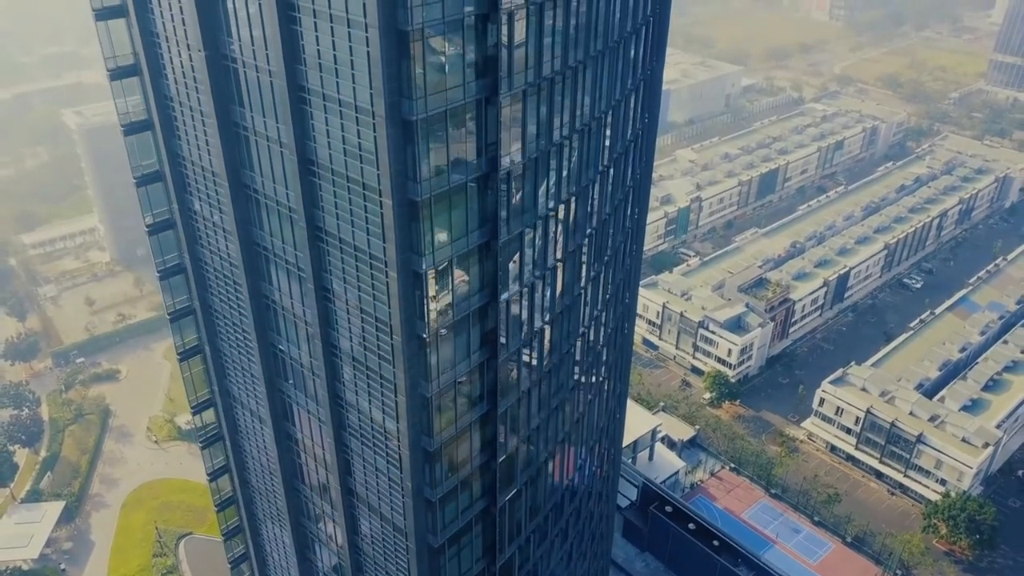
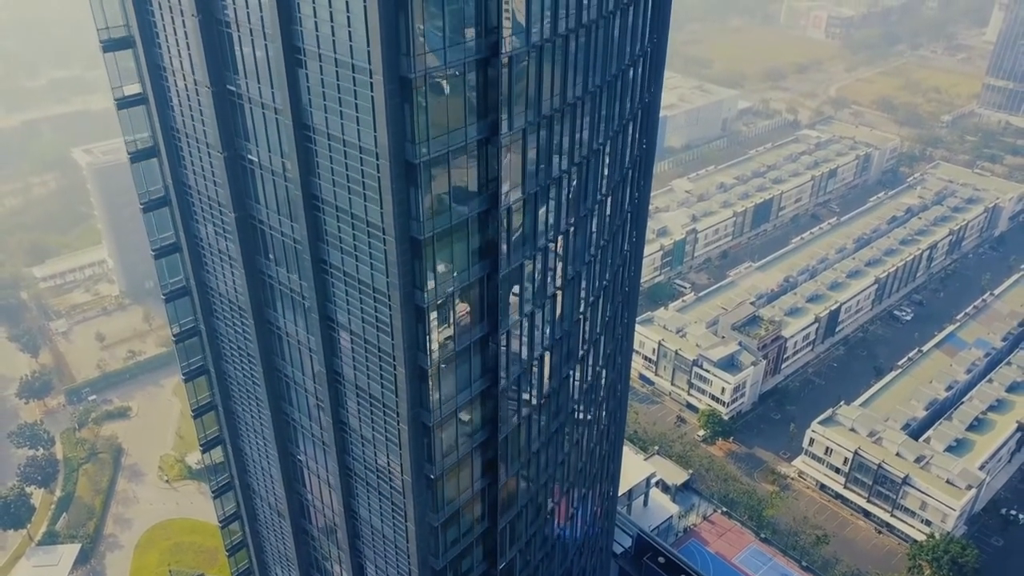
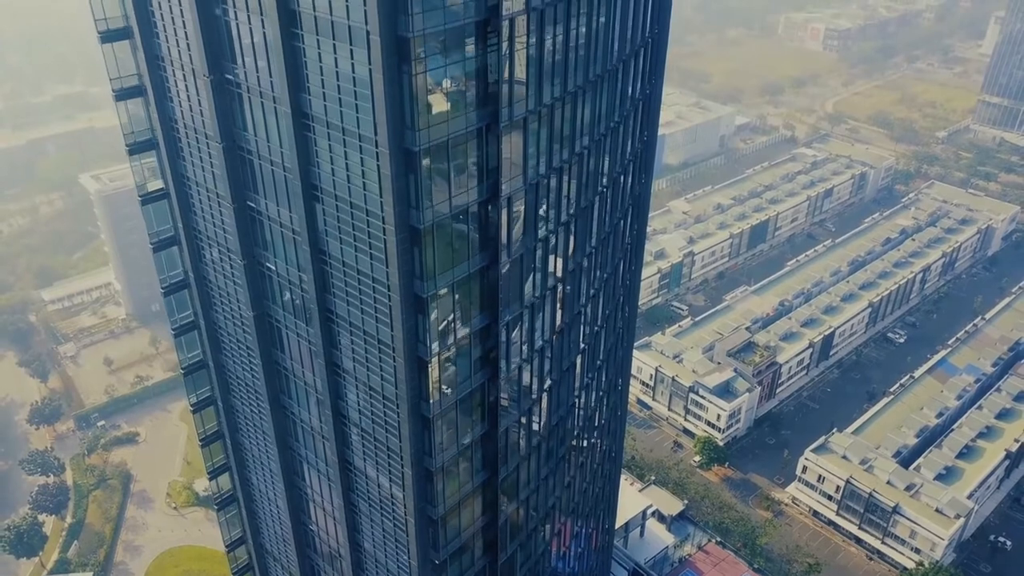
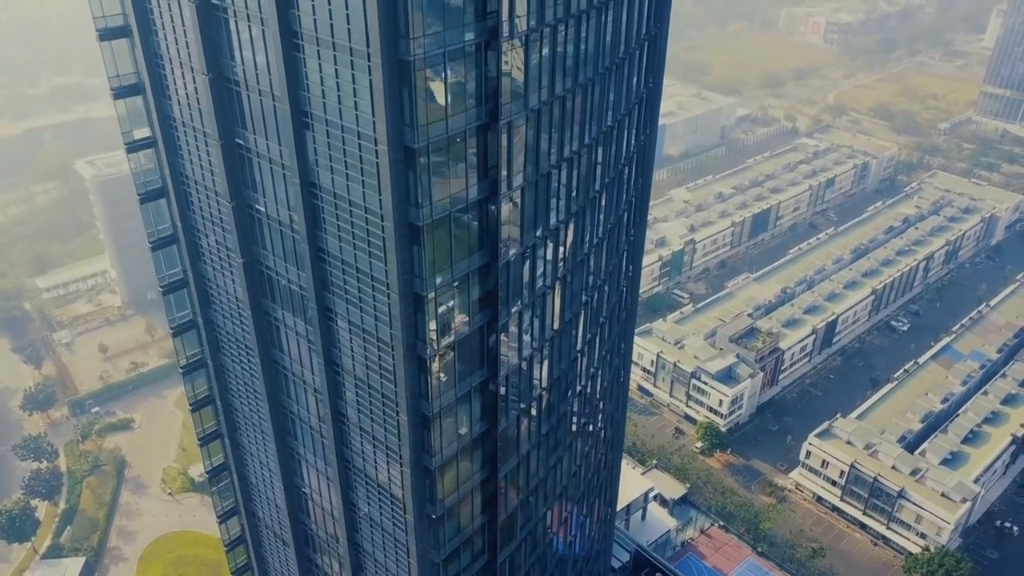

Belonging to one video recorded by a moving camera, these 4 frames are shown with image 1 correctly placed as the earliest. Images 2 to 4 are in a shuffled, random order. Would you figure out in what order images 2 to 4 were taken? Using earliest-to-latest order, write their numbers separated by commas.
2, 4, 3
